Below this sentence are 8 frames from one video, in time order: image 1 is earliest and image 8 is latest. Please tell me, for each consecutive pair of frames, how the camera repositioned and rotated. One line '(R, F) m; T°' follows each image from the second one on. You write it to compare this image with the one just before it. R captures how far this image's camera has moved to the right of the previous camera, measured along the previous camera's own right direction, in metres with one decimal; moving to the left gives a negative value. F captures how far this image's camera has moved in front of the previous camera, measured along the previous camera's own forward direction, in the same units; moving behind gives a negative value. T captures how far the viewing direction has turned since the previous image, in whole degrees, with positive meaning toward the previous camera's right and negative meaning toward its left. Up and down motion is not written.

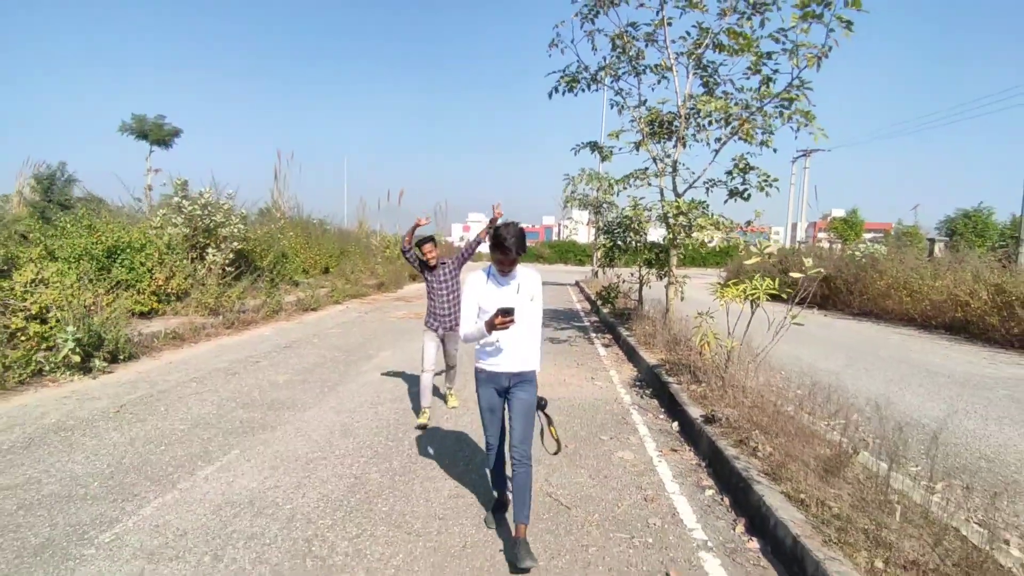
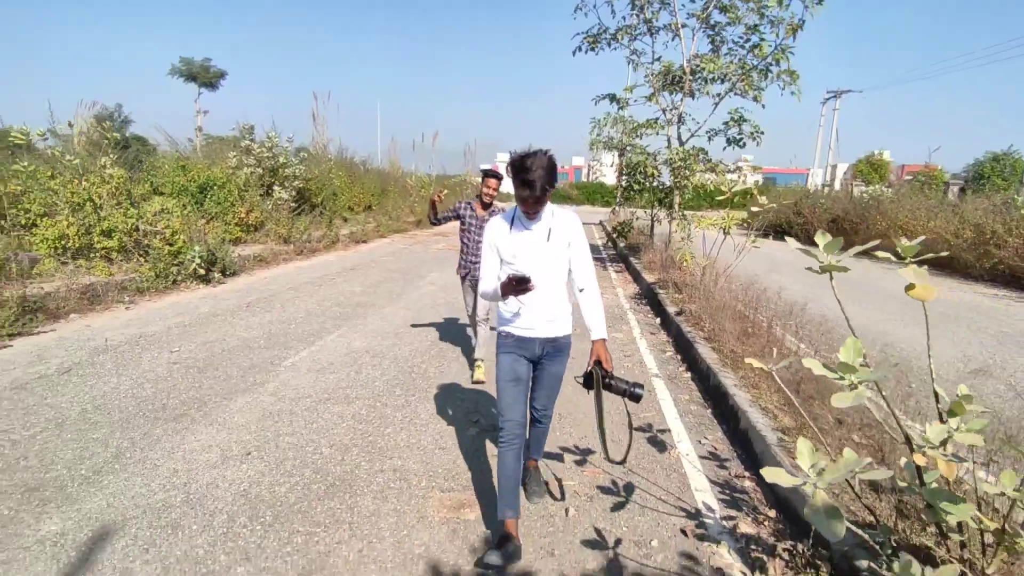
(0.0, -2.0) m; -3°
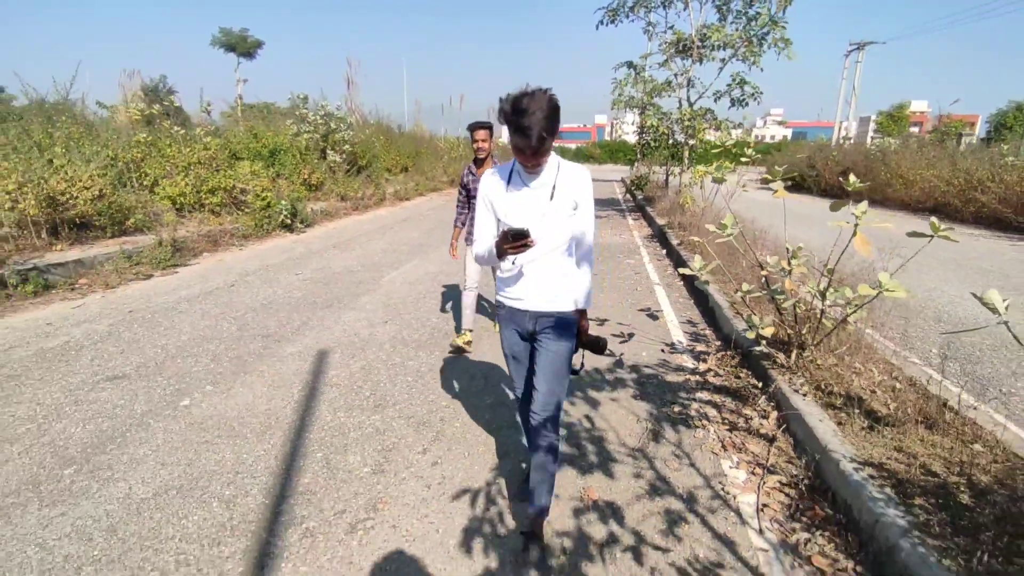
(-0.2, -2.0) m; -2°
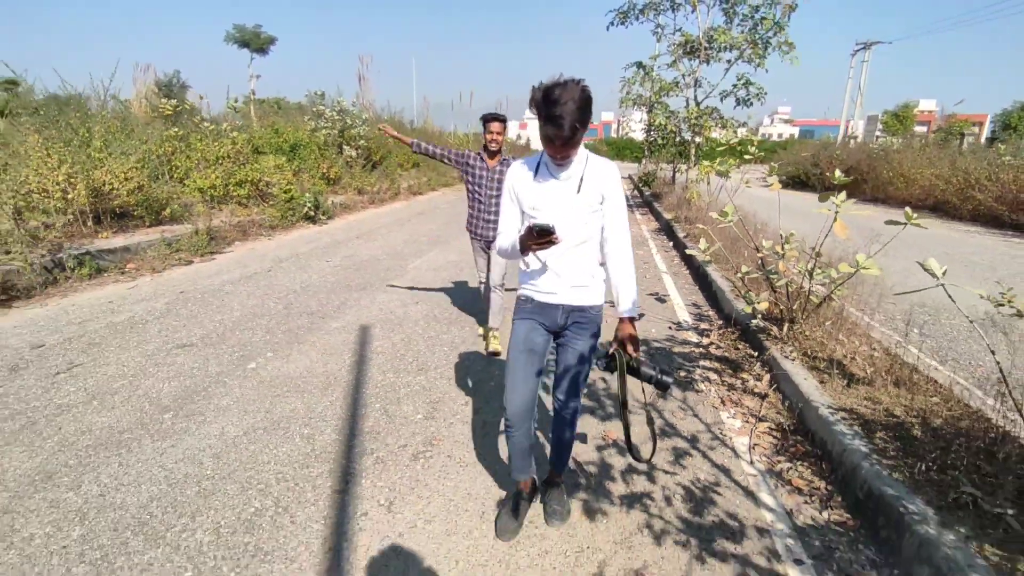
(-0.2, -0.6) m; 0°
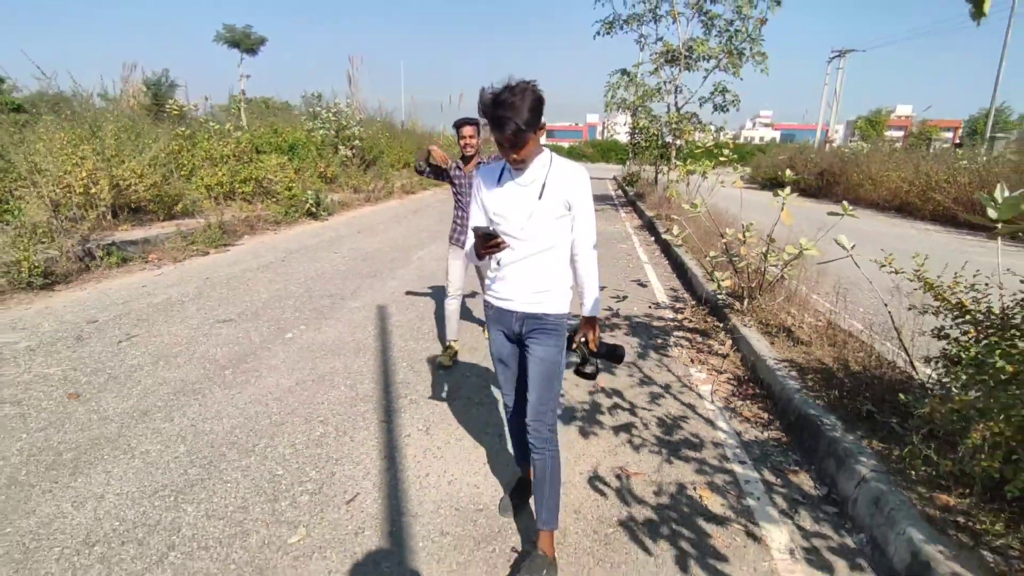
(-0.2, -0.8) m; +2°
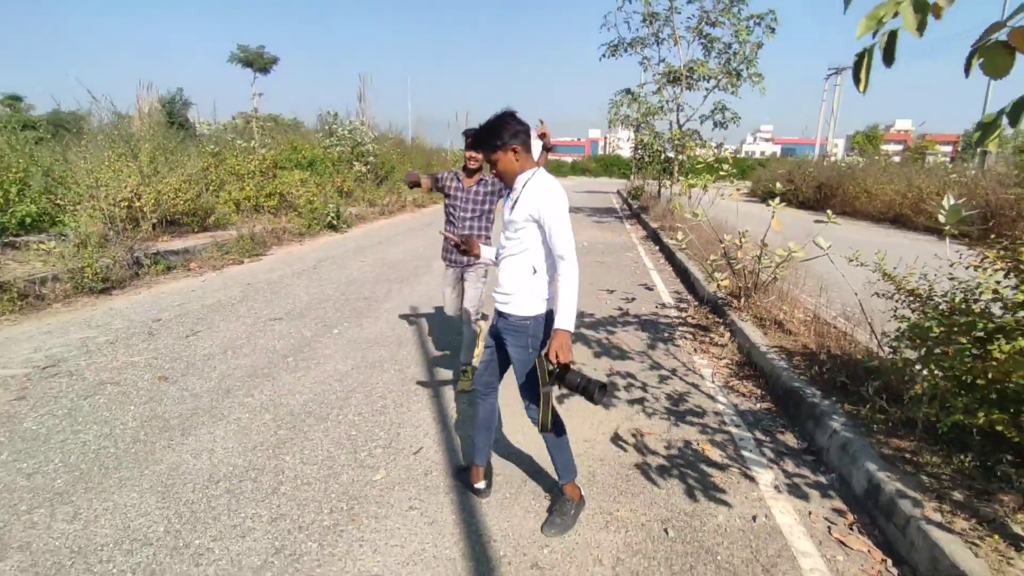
(-0.2, -0.7) m; 0°
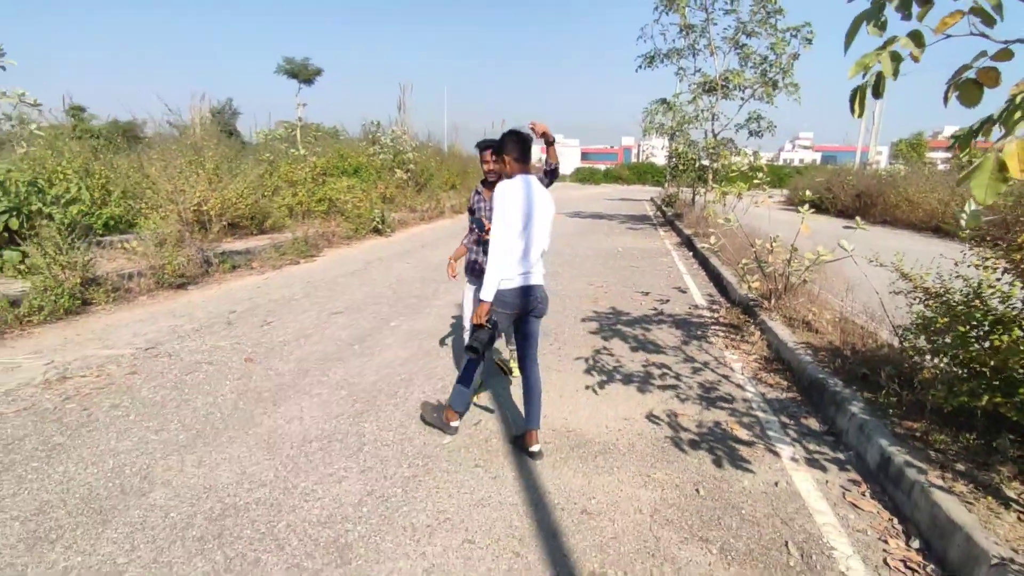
(-0.1, -0.5) m; -3°
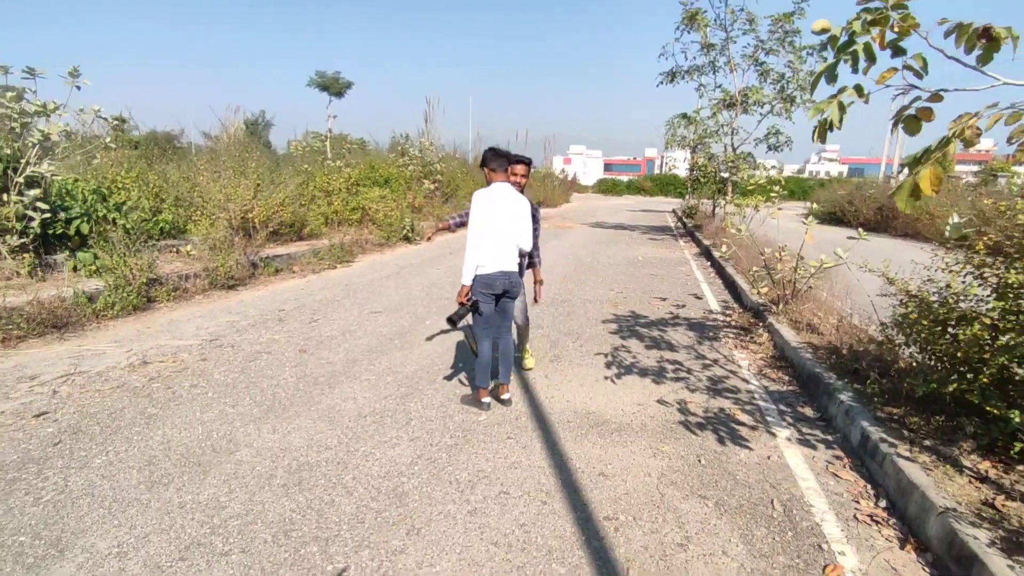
(-0.1, -0.6) m; -2°
